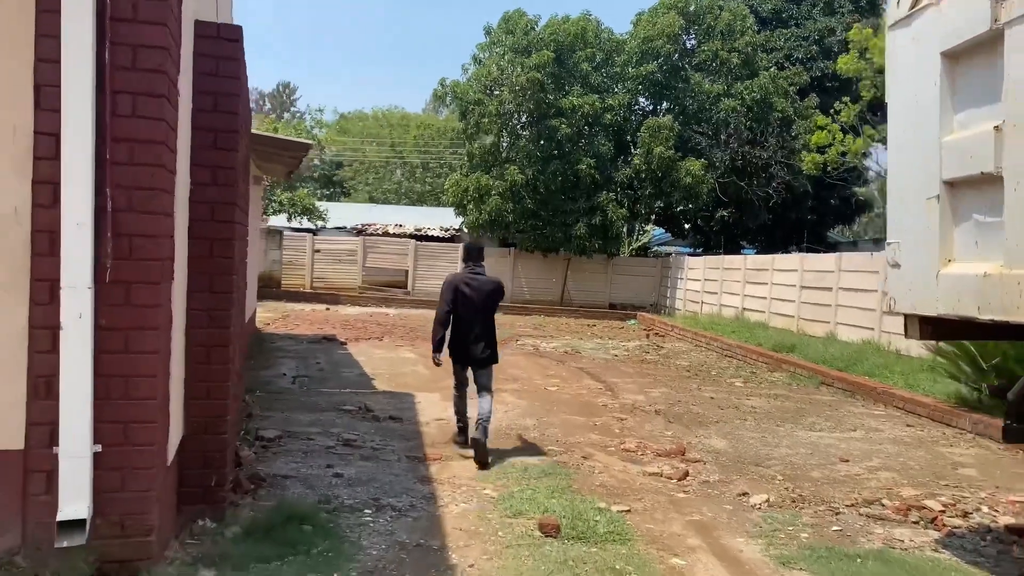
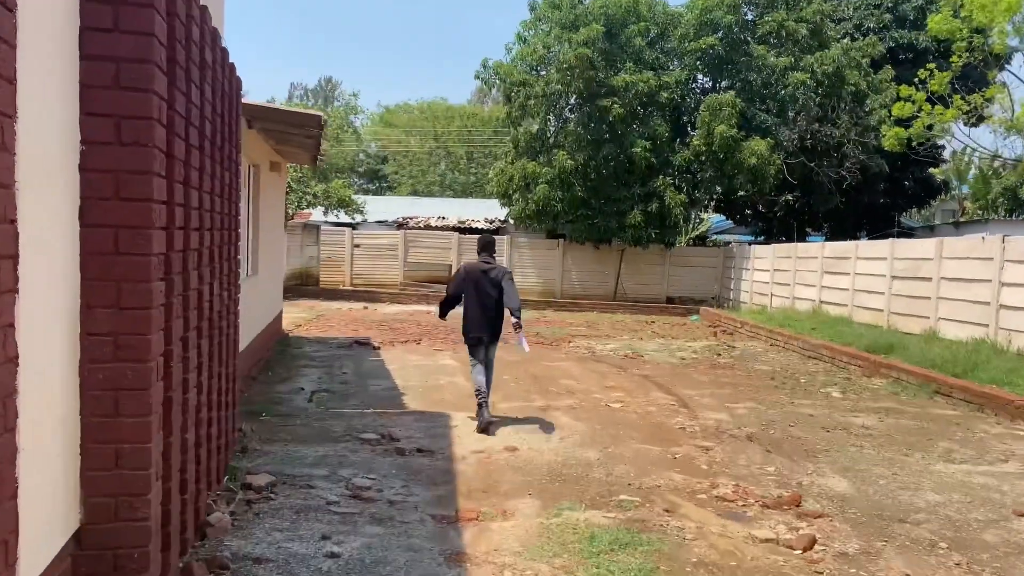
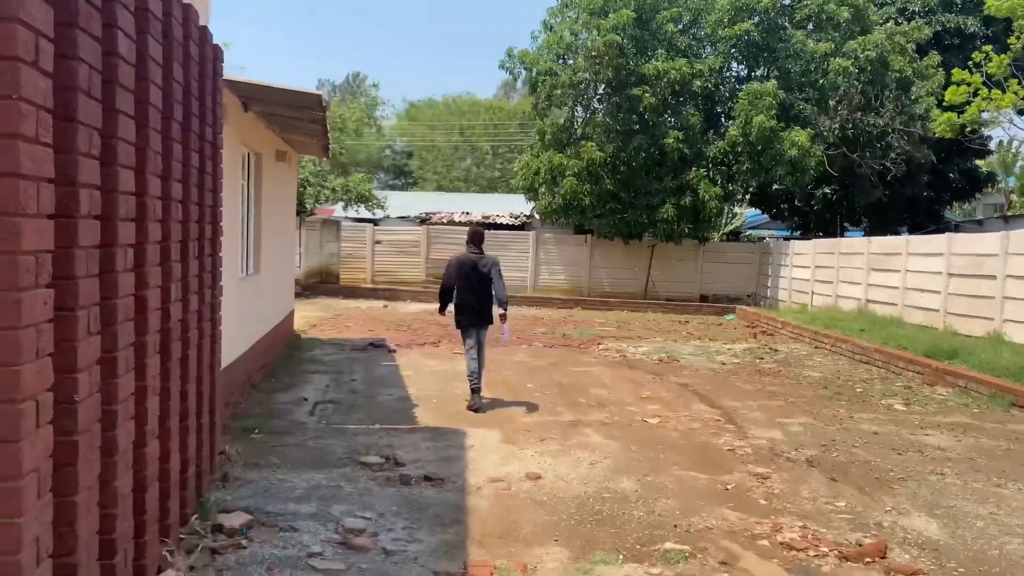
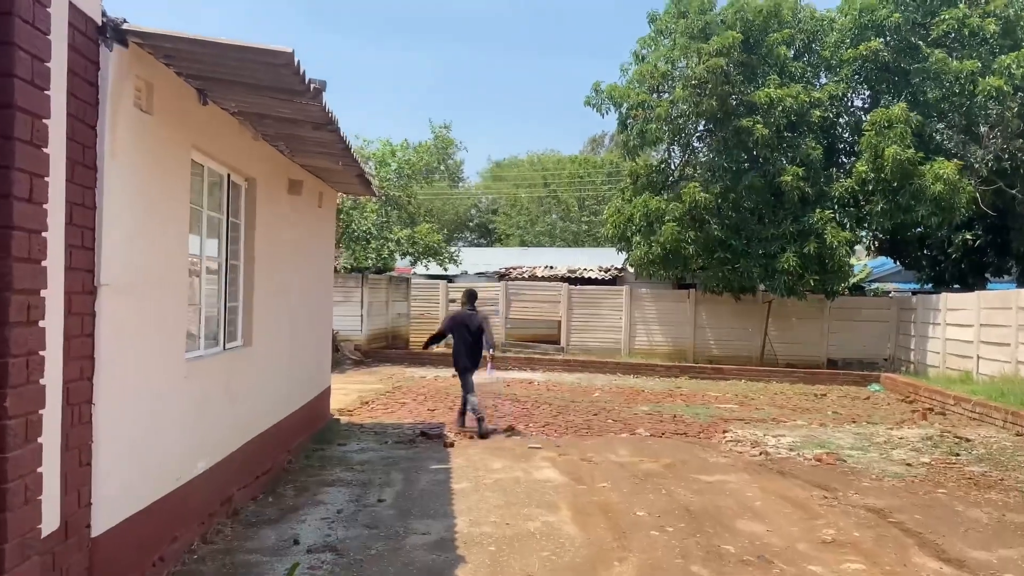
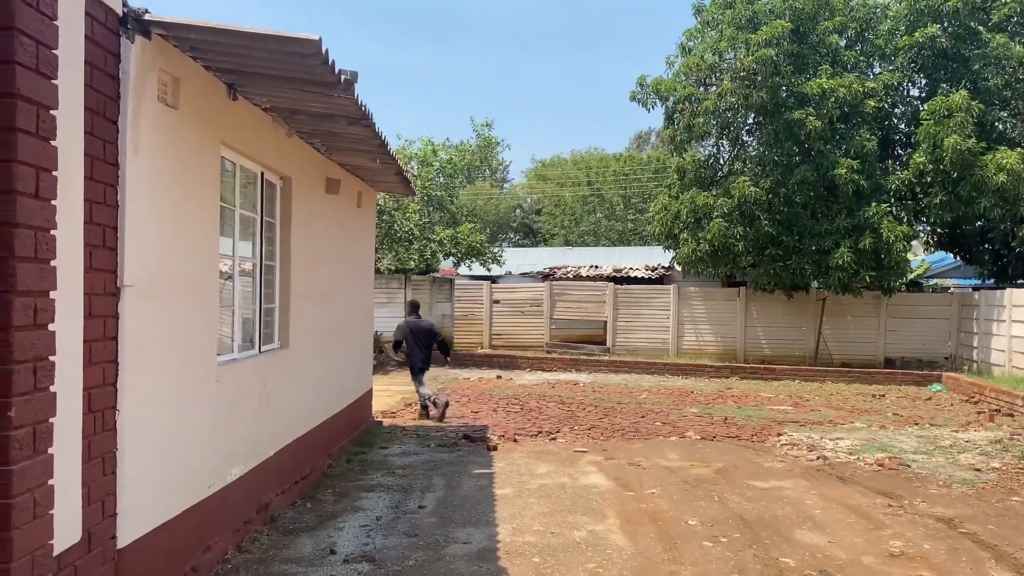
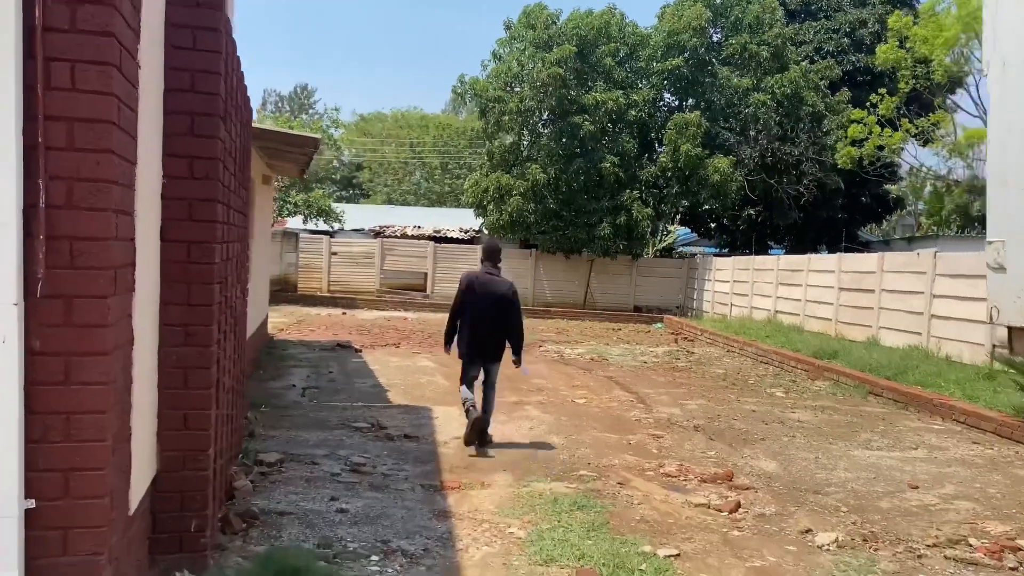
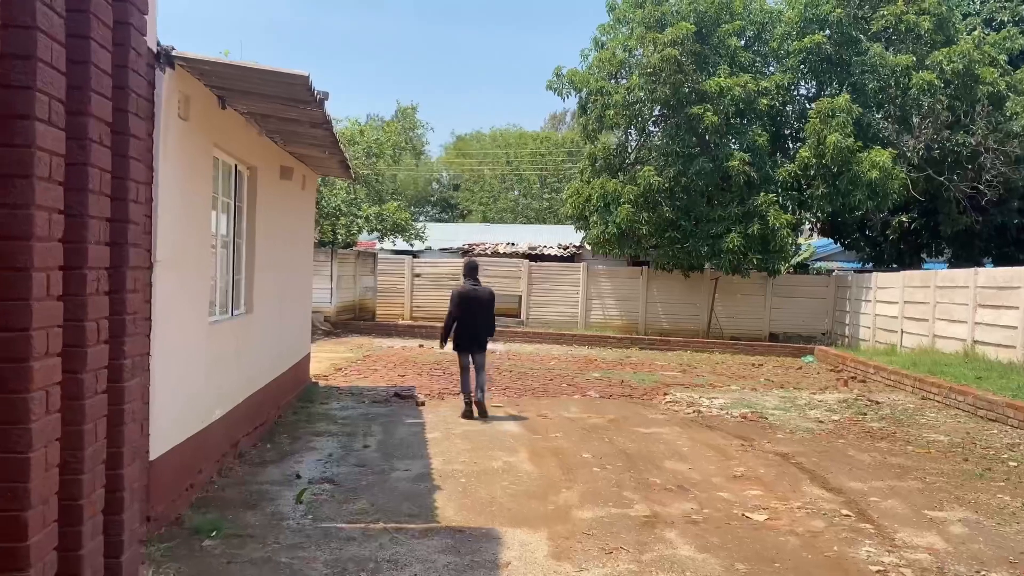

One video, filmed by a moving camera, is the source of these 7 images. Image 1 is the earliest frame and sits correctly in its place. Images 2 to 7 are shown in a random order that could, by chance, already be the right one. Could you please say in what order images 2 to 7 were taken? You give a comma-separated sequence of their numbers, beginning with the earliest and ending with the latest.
6, 2, 3, 7, 4, 5
